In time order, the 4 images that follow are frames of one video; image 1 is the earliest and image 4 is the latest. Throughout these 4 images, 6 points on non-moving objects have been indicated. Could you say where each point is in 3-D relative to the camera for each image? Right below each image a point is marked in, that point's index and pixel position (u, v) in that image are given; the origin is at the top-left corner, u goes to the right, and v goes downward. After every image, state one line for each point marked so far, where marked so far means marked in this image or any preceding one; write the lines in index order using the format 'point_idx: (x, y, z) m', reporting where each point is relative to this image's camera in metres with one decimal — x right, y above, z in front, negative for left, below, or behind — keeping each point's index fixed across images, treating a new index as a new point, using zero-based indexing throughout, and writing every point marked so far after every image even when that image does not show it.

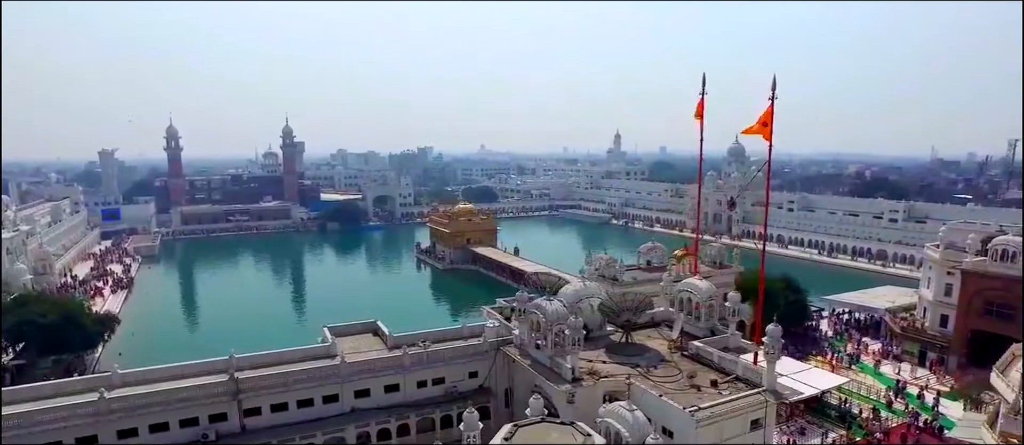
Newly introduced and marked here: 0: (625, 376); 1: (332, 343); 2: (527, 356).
0: (+2.1, -2.9, +11.0) m
1: (-3.8, -2.5, +12.2) m
2: (+0.4, -2.7, +12.0) m
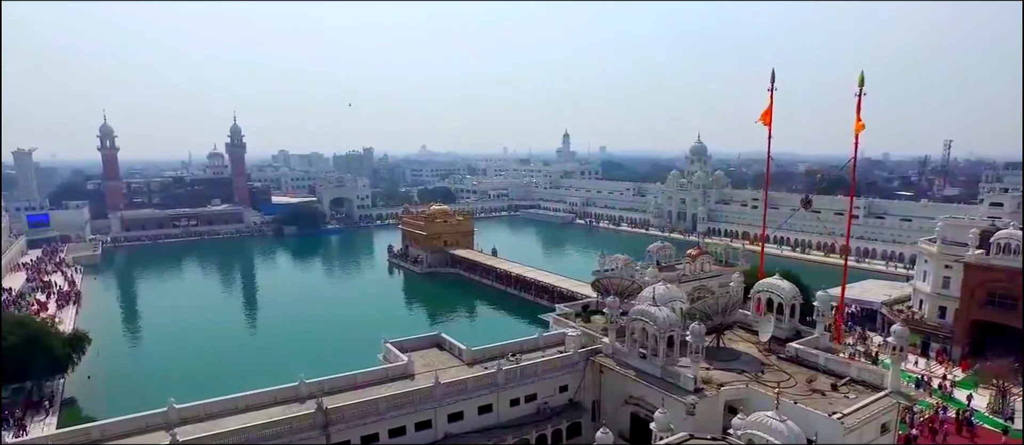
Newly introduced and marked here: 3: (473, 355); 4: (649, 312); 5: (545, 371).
0: (+4.1, -2.9, +10.5) m
1: (-1.9, -2.6, +11.0) m
2: (+2.2, -2.7, +11.2) m
3: (-0.8, -2.6, +11.6) m
4: (+2.5, -1.6, +10.8) m
5: (+0.6, -2.8, +11.2) m
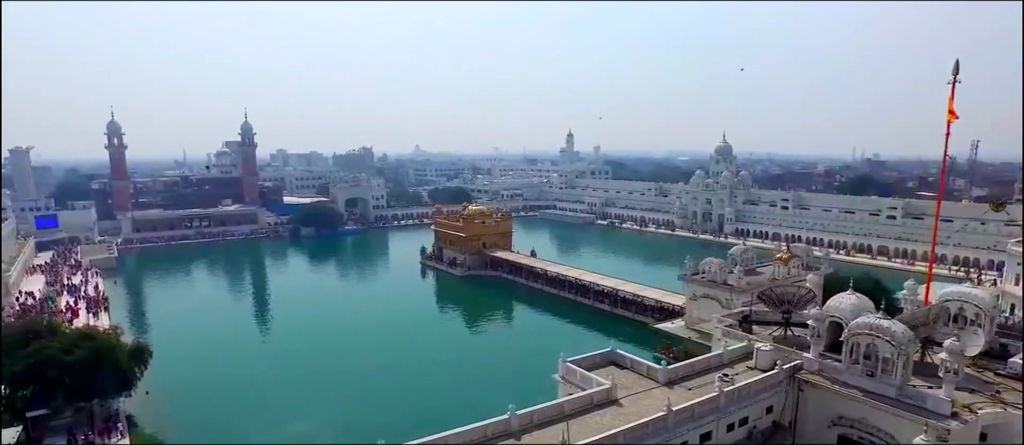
0: (+7.6, -2.9, +9.4) m
1: (+1.6, -2.7, +9.8) m
2: (+5.7, -2.8, +10.1) m
3: (+2.8, -2.7, +10.4) m
4: (+6.1, -1.7, +9.7) m
5: (+4.2, -2.9, +10.1) m
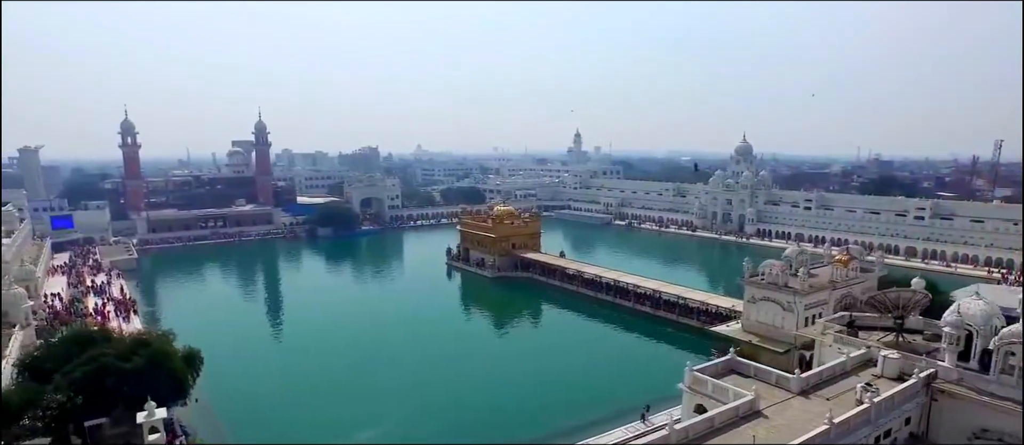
0: (+9.7, -3.0, +8.9) m
1: (+3.7, -2.7, +9.3) m
2: (+7.9, -2.8, +9.6) m
3: (+4.9, -2.7, +9.9) m
4: (+8.2, -1.7, +9.2) m
5: (+6.3, -2.9, +9.6) m
